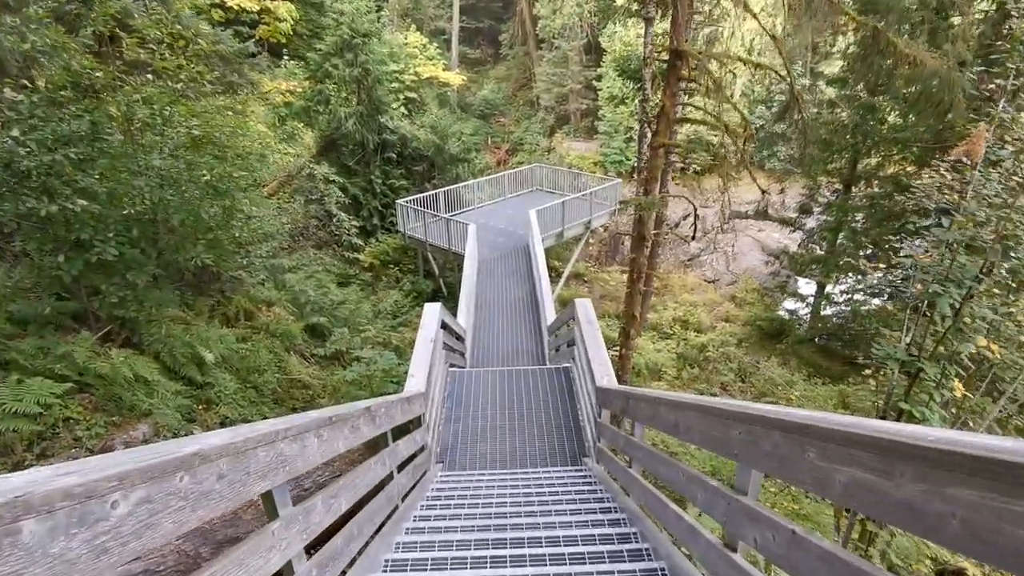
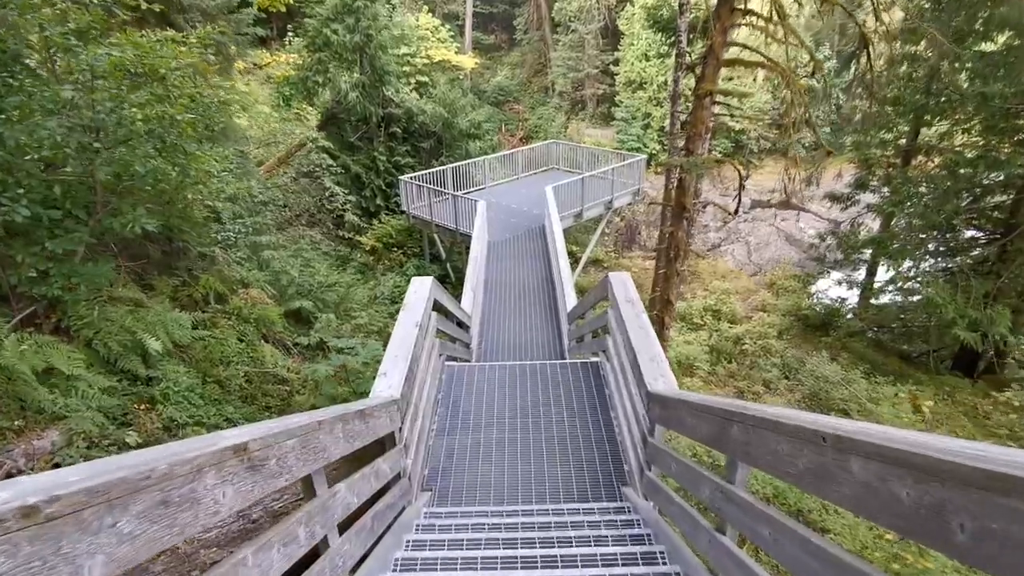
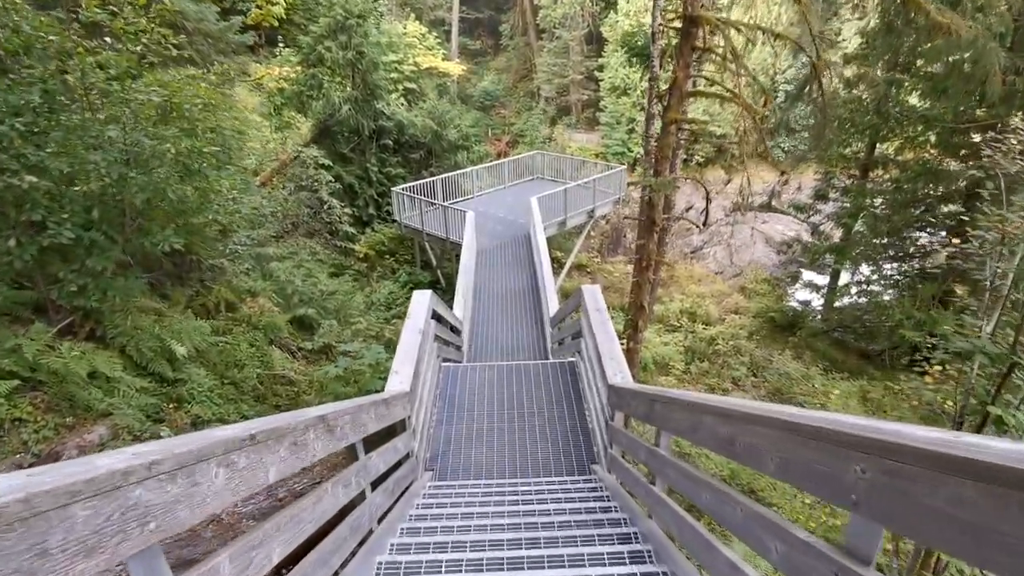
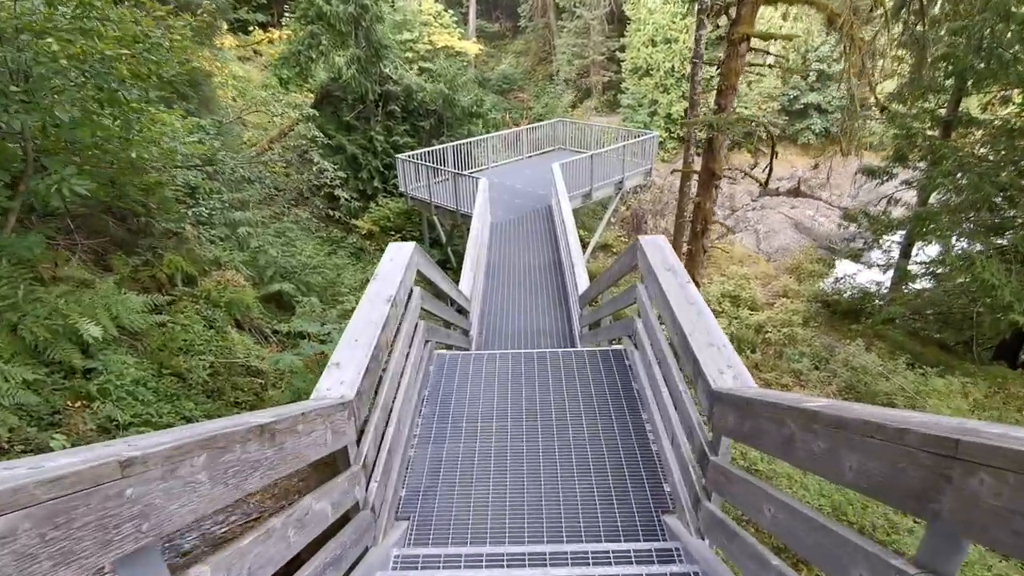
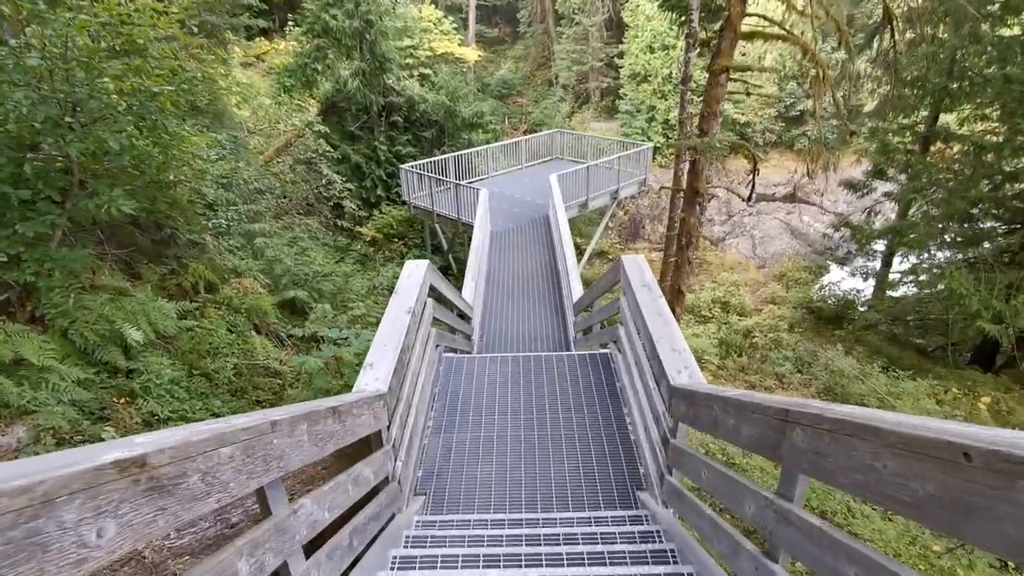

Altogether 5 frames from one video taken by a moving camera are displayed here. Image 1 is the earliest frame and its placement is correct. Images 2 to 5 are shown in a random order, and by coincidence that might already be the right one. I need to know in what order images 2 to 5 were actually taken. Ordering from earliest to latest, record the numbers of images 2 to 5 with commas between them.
3, 2, 5, 4
